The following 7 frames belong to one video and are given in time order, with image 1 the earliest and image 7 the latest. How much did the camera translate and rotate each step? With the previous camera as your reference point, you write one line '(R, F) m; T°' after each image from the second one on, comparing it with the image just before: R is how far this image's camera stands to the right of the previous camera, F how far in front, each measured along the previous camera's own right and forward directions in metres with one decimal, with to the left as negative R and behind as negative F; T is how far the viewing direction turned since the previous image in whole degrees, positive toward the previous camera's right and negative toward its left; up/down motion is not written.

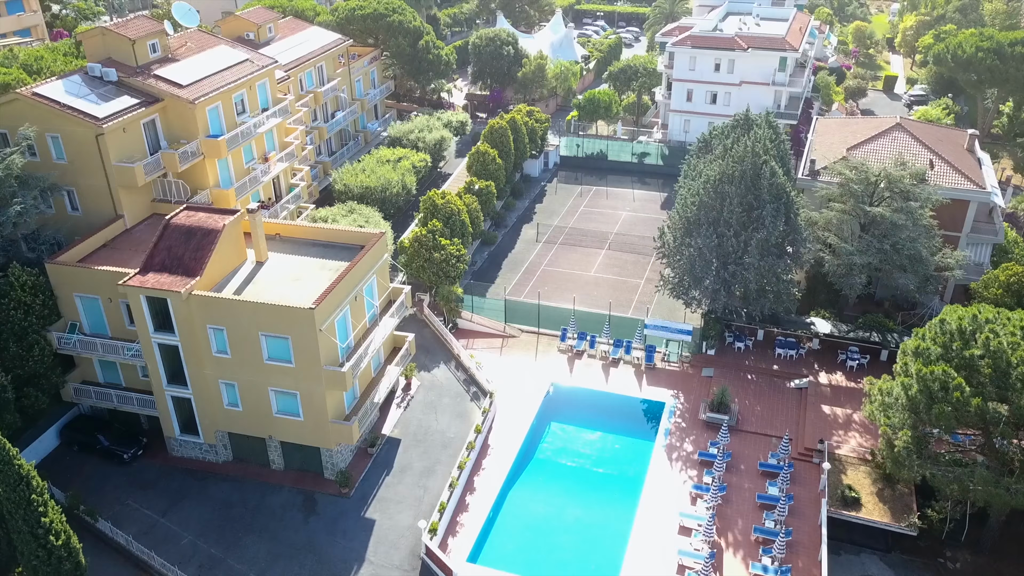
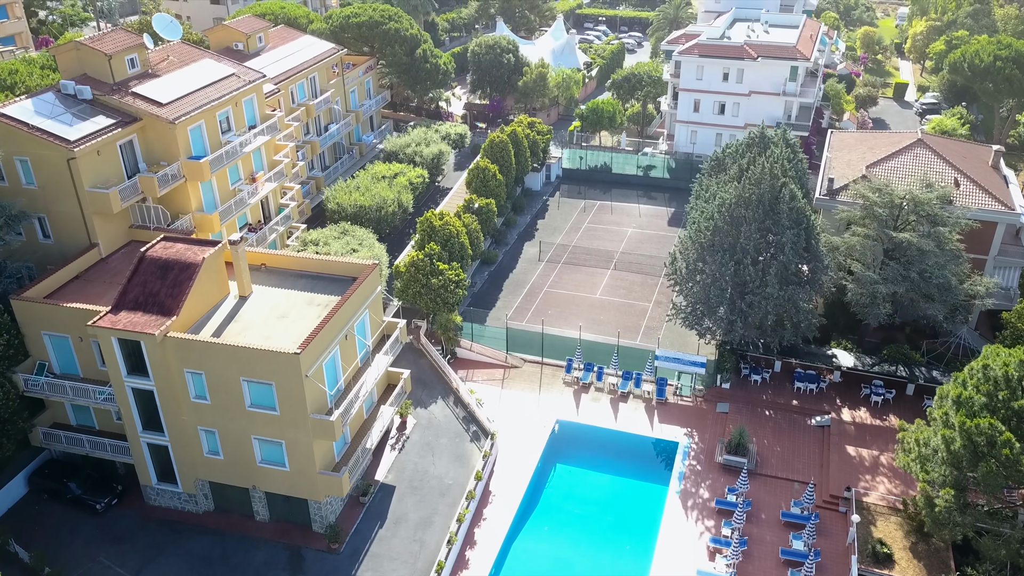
(-0.2, +2.6) m; 0°
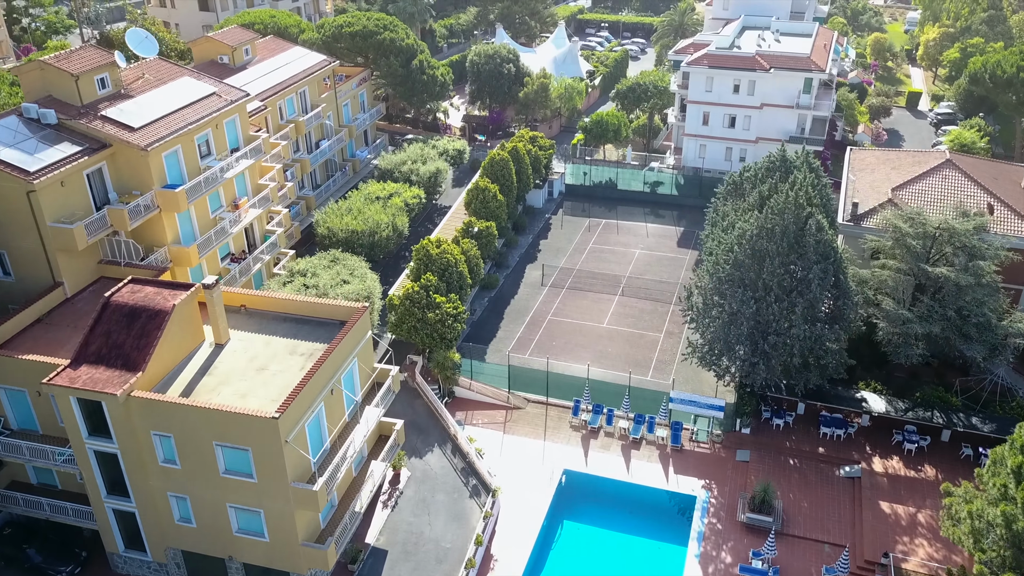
(-0.2, +3.1) m; 0°
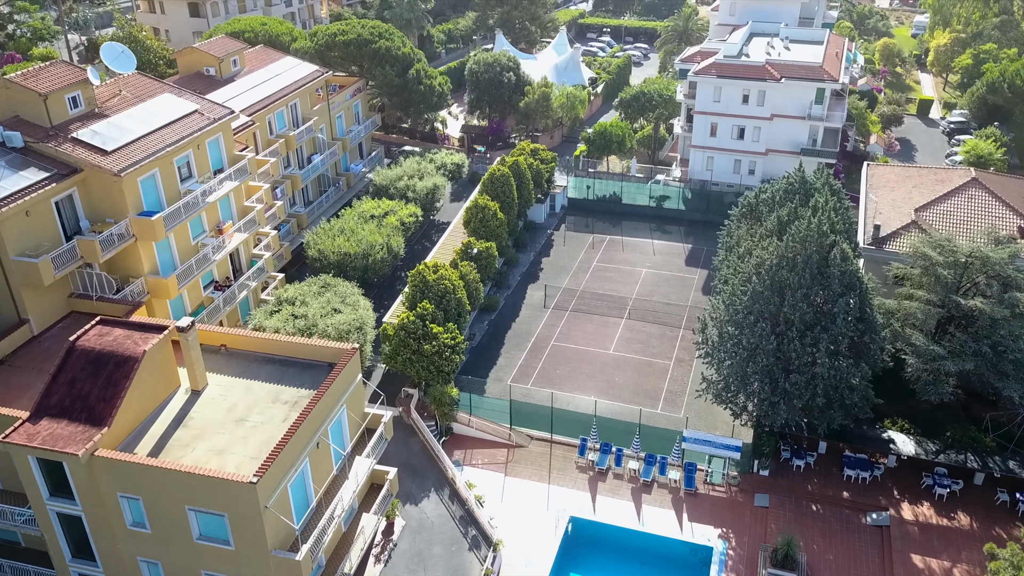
(-0.1, +2.5) m; 0°
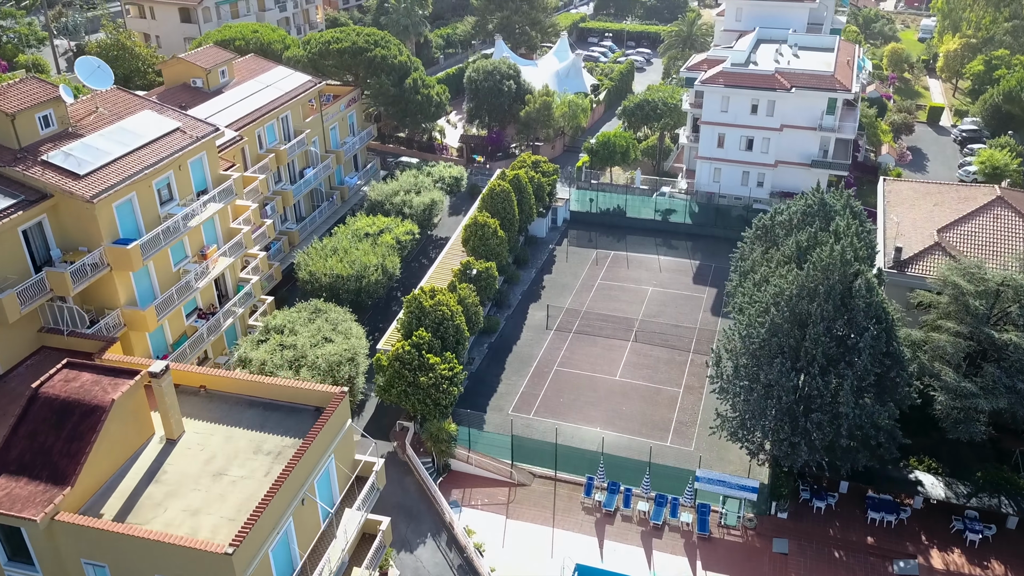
(-0.1, +2.2) m; 0°
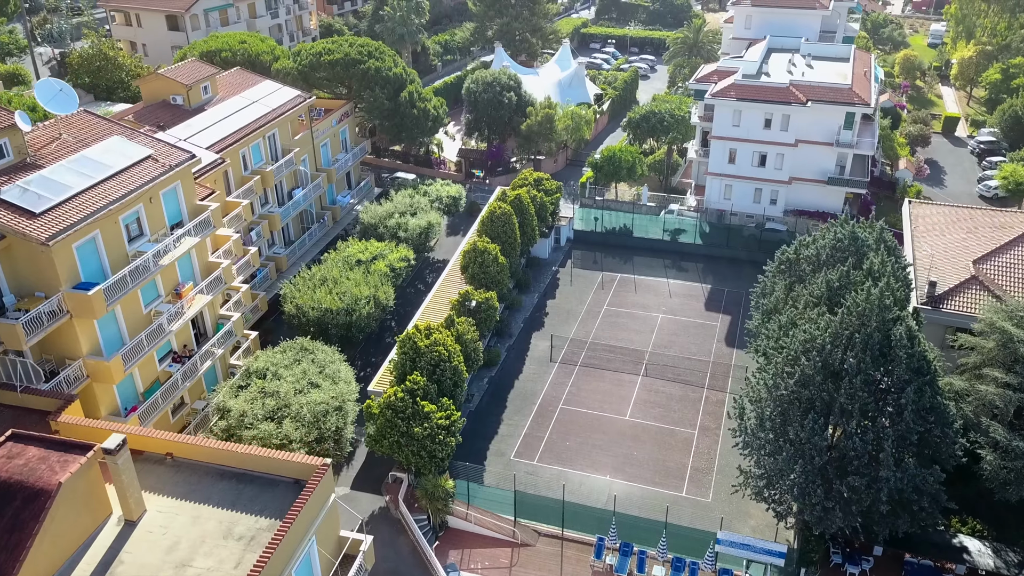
(-0.2, +3.1) m; 0°
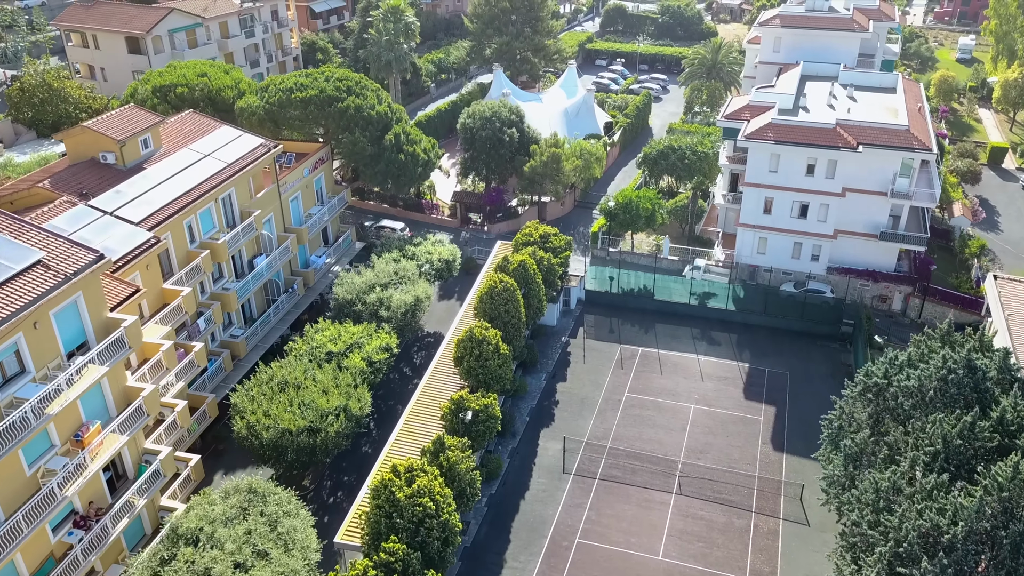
(-0.3, +8.1) m; 0°
